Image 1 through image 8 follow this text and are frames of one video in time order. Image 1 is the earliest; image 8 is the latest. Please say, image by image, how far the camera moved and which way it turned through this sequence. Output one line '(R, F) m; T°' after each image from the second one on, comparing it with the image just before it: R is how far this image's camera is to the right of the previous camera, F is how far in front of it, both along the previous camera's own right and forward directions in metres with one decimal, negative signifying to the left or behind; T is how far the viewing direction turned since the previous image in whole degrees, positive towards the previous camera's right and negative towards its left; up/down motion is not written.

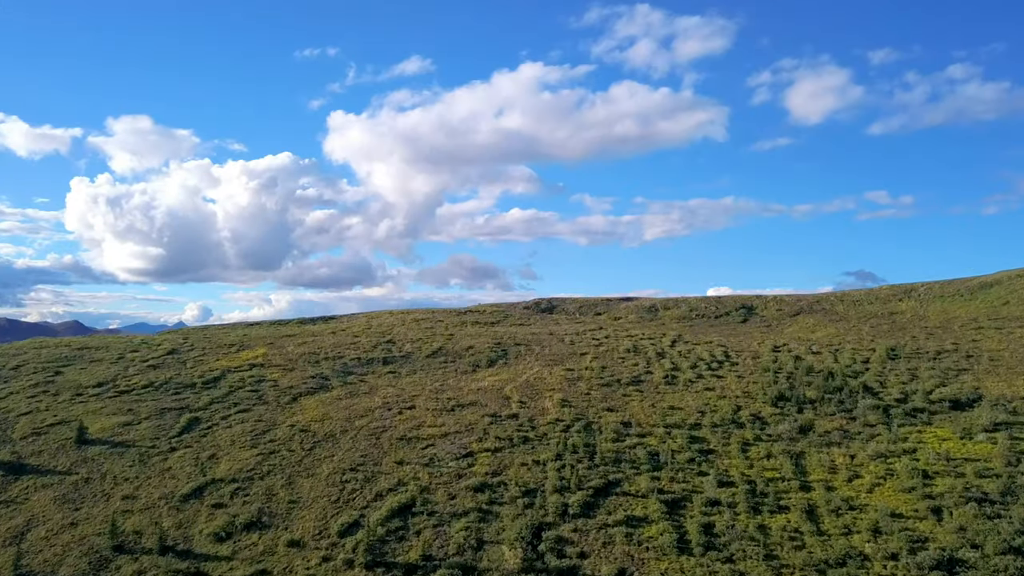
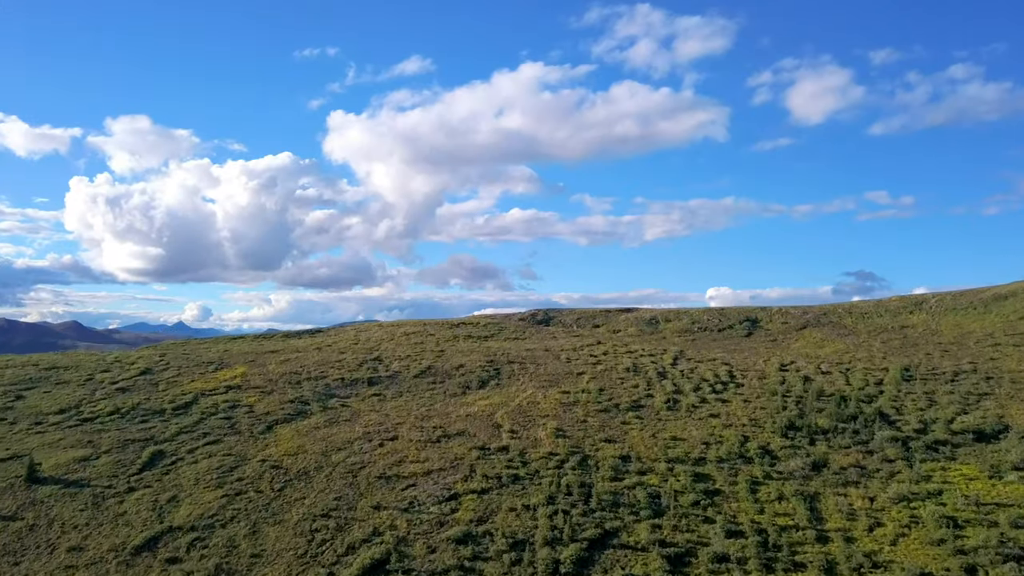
(+0.5, +2.5) m; 0°
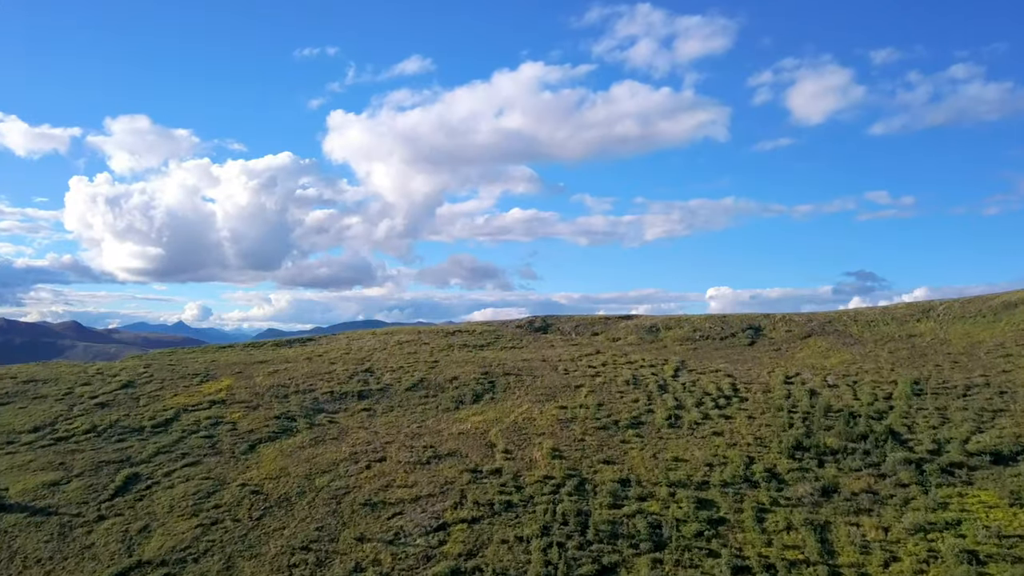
(+0.3, +1.5) m; 0°
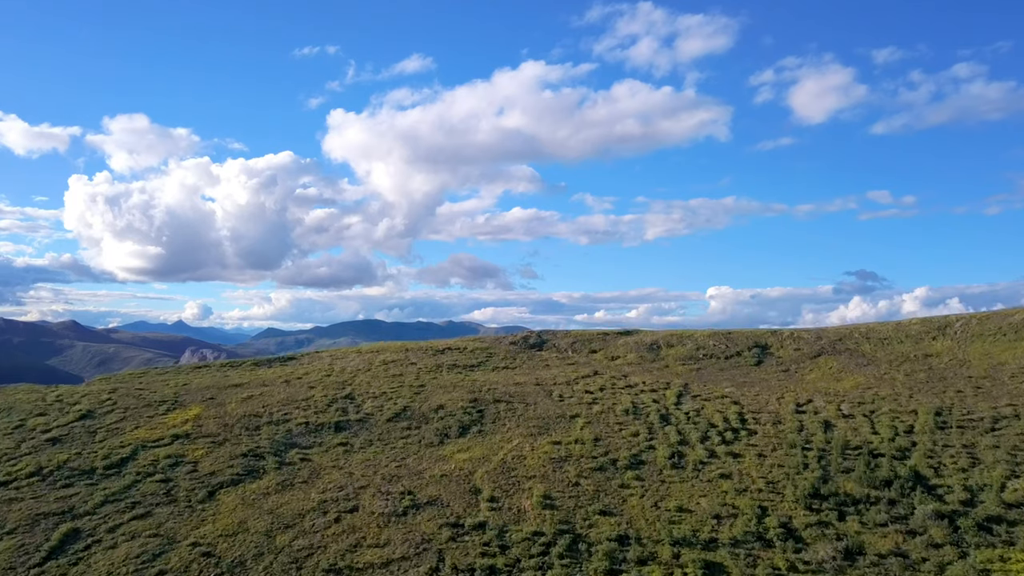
(+0.6, +3.2) m; 0°
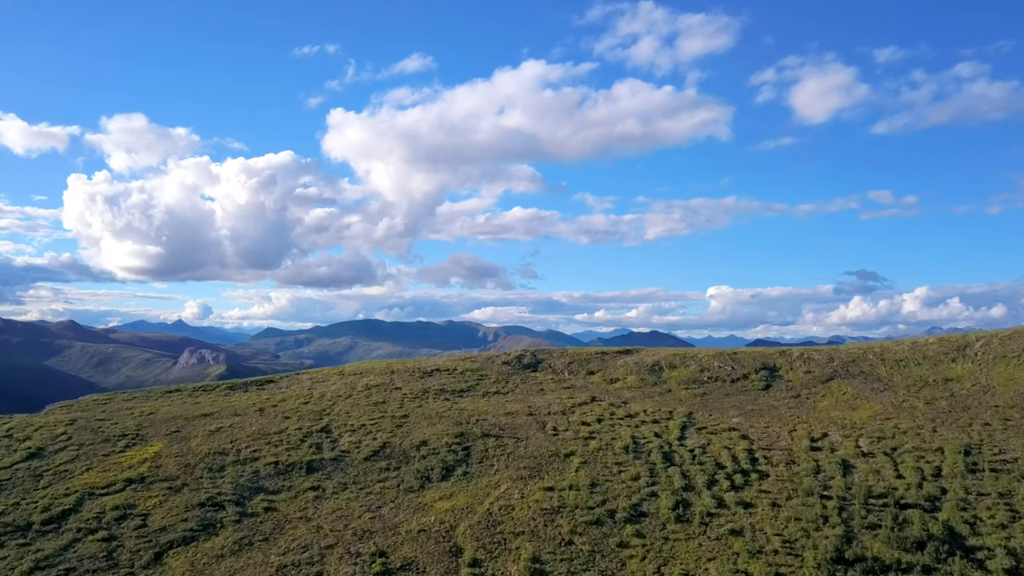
(+0.6, +3.4) m; 0°
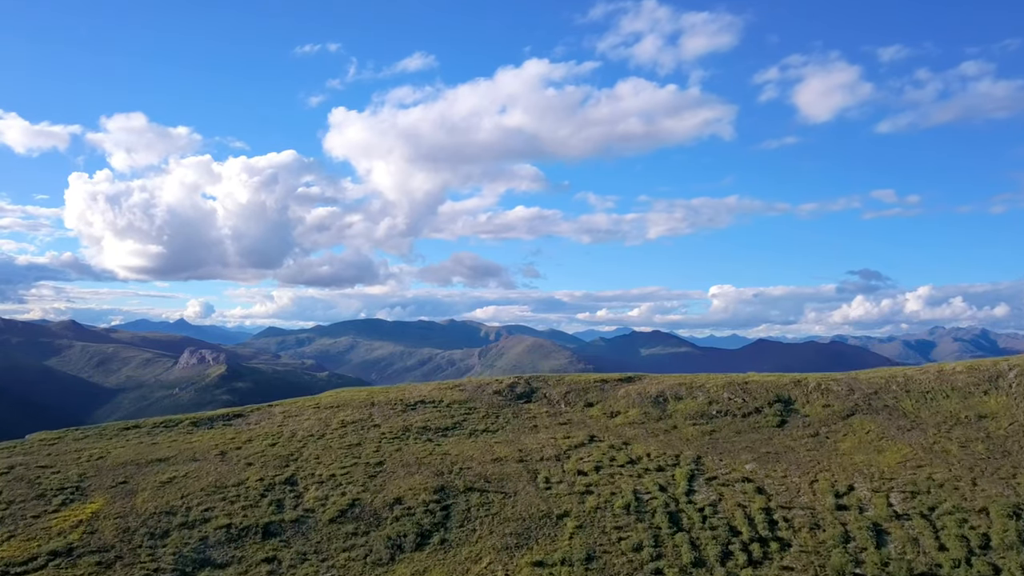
(+0.8, +4.4) m; 0°
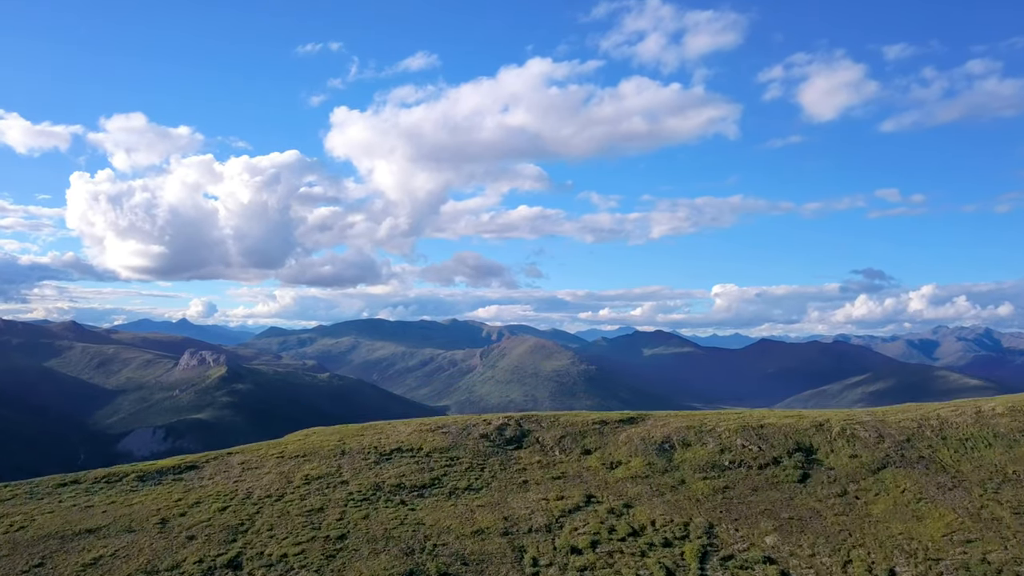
(+1.0, +5.3) m; 0°
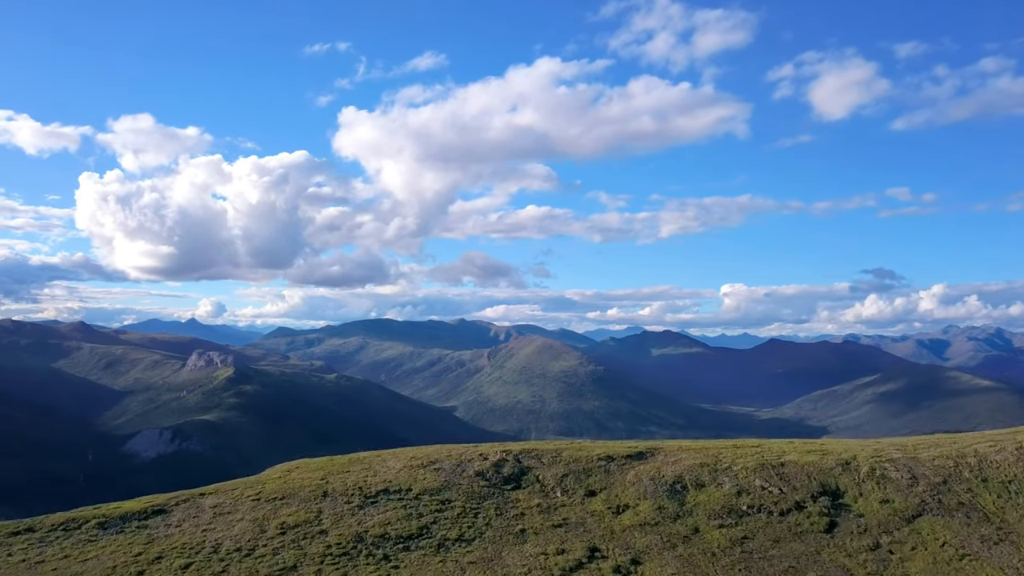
(+0.7, +3.7) m; -1°
